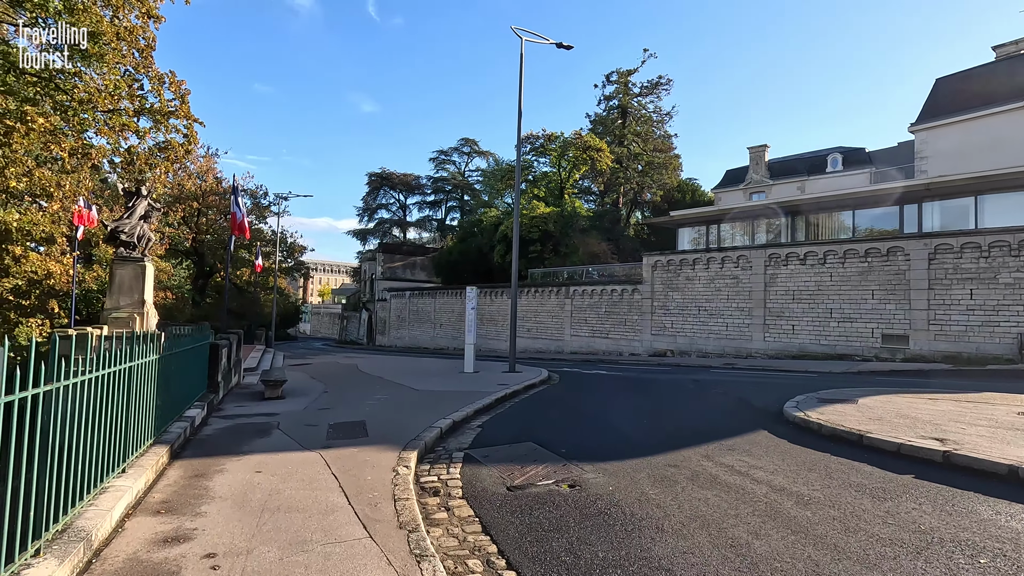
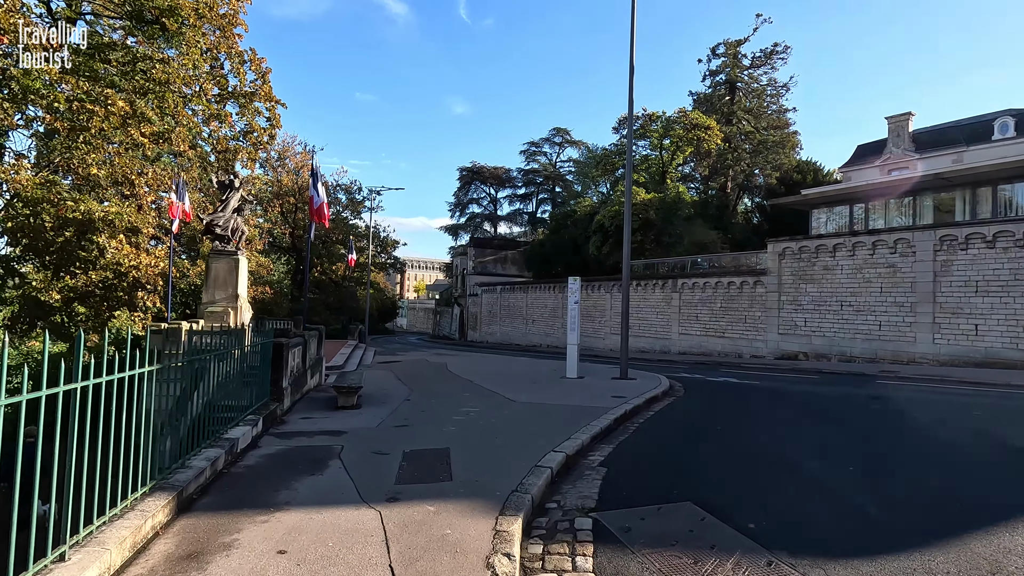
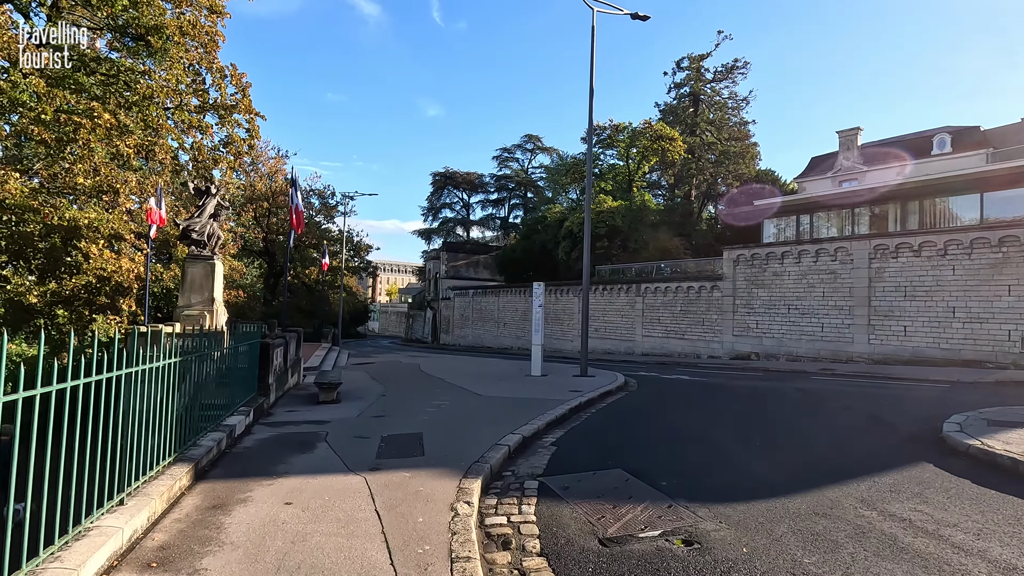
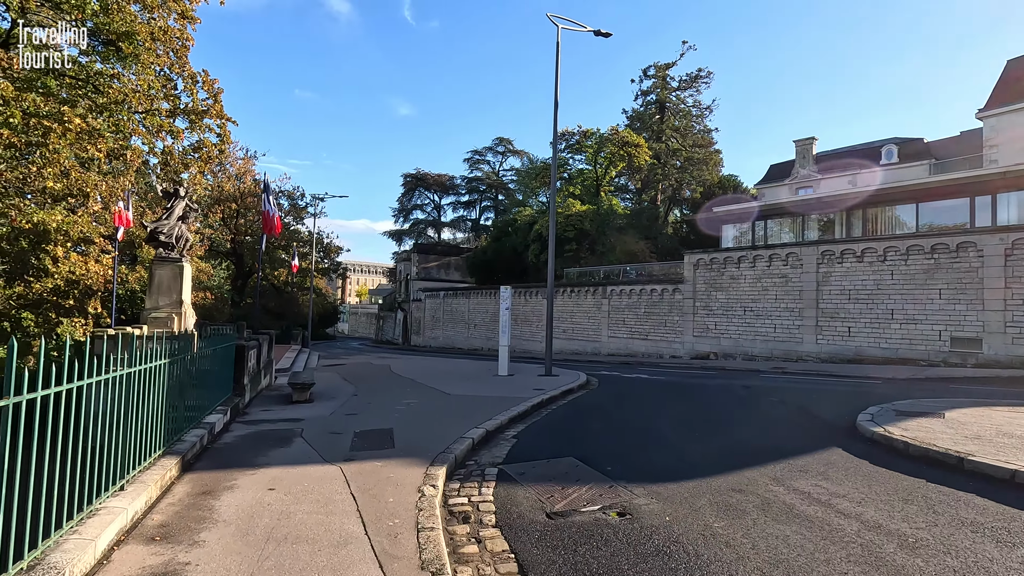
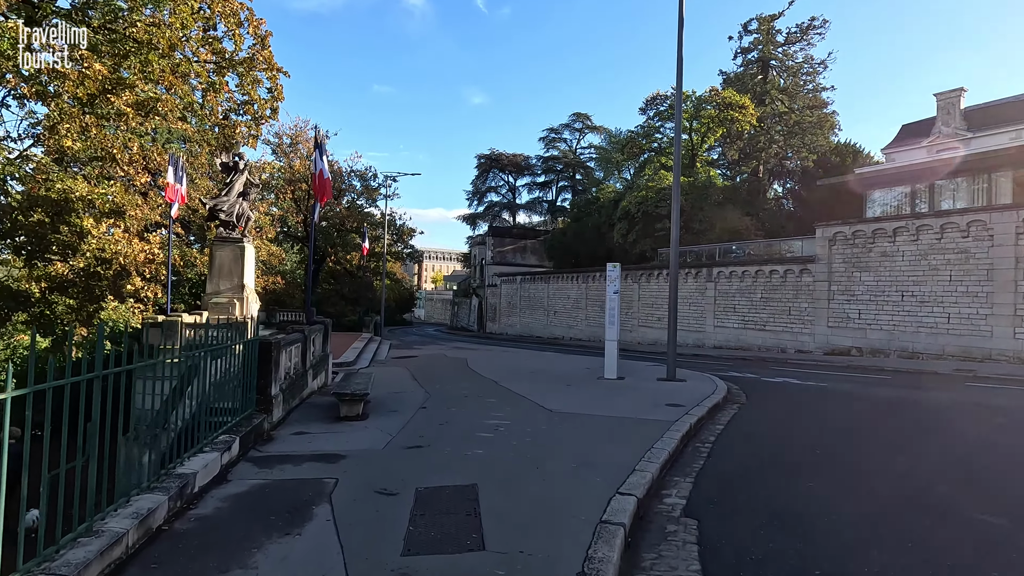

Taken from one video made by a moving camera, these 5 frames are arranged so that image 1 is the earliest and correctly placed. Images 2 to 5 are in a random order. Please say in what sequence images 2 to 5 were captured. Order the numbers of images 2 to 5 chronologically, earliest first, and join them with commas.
4, 3, 2, 5
